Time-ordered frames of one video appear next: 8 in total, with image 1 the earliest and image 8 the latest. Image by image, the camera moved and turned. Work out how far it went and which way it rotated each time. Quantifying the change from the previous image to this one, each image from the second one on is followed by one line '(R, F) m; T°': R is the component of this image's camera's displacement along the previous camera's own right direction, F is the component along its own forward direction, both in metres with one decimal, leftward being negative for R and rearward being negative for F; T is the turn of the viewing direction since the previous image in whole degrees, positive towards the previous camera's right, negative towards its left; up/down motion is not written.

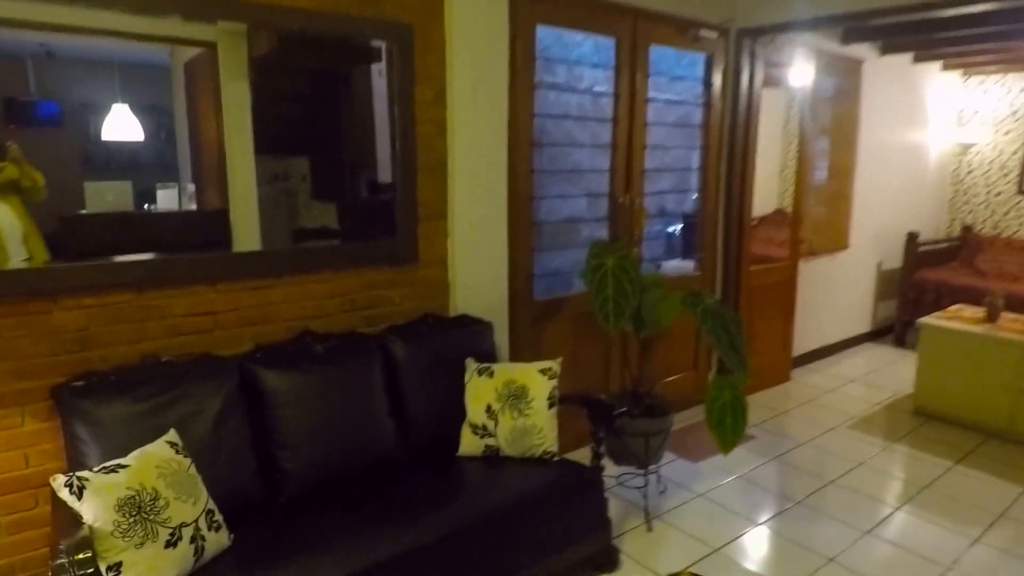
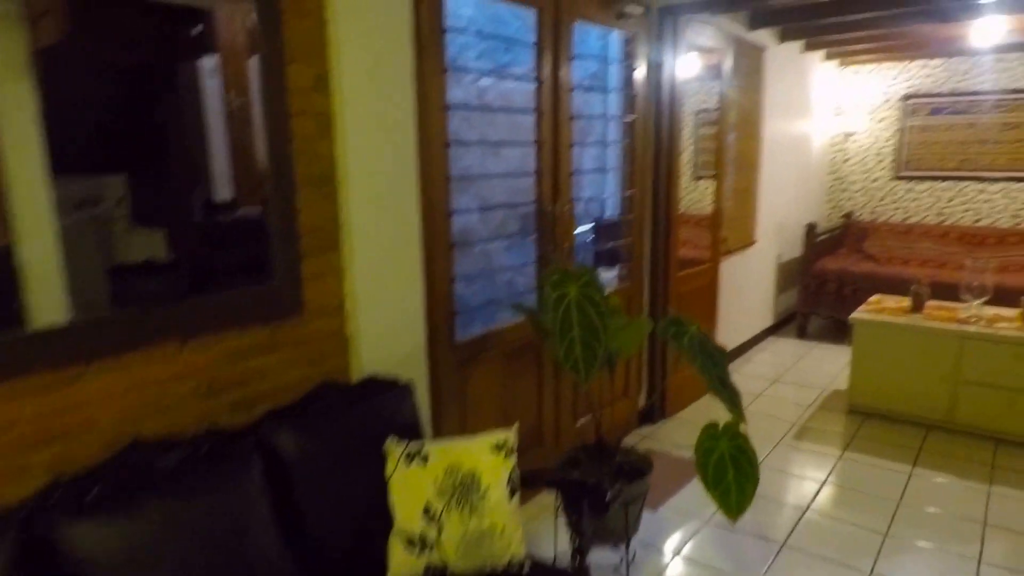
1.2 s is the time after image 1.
(-0.2, +0.7) m; +12°
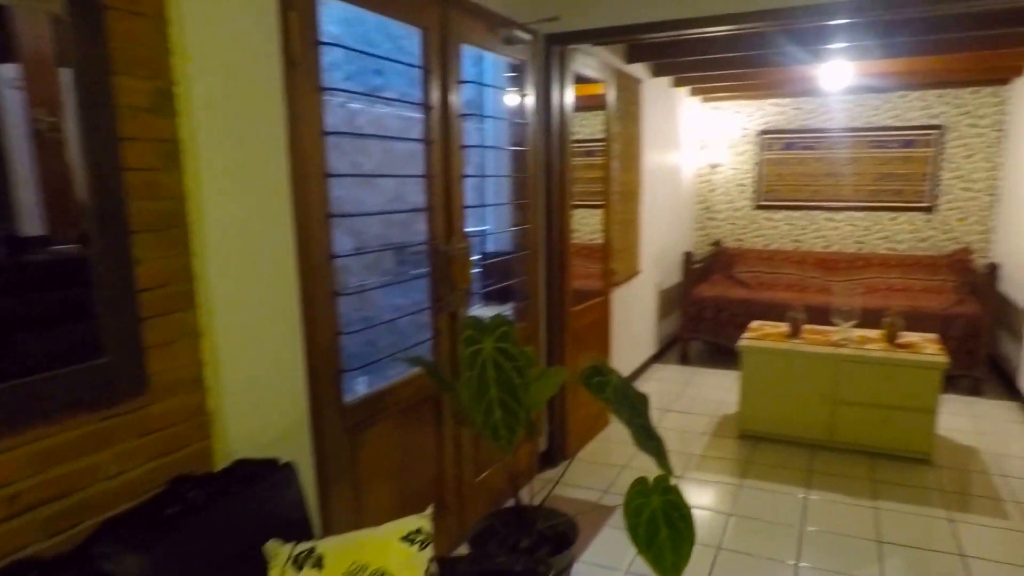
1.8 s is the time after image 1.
(-0.1, +0.3) m; +11°
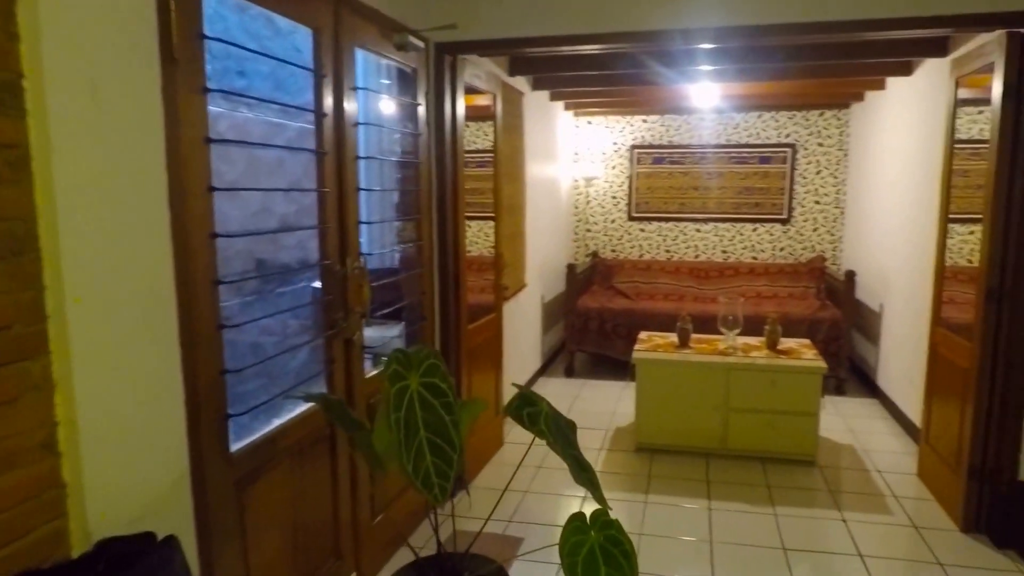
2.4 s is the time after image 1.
(-0.1, +0.2) m; +12°
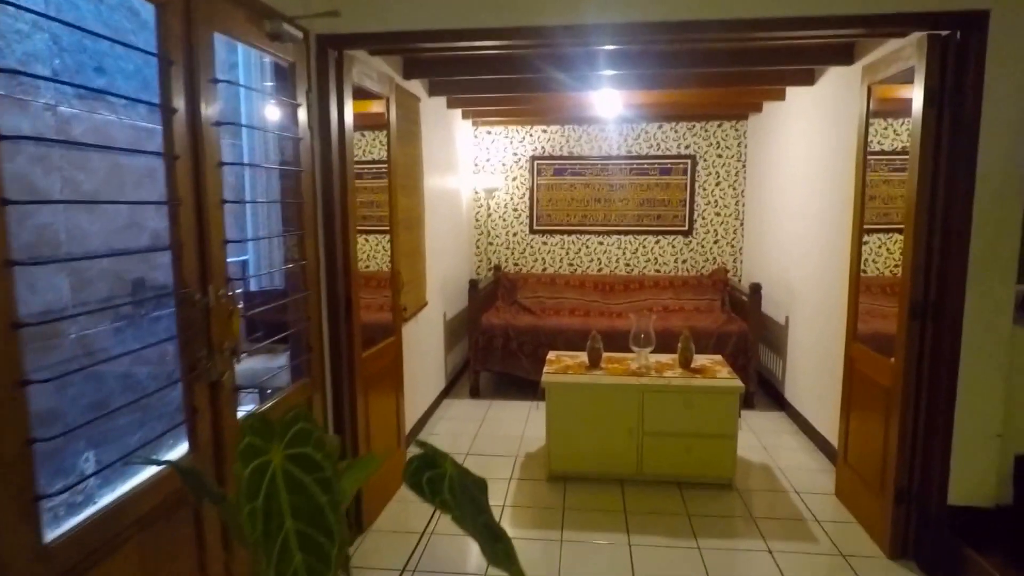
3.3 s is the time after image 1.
(0.0, +0.3) m; +9°
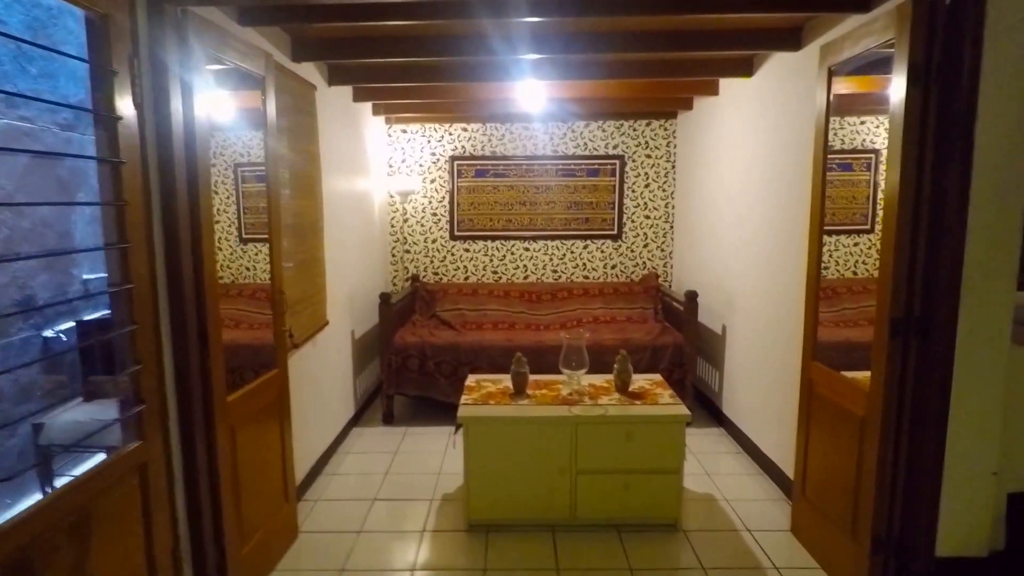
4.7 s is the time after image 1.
(+0.1, +0.5) m; +6°
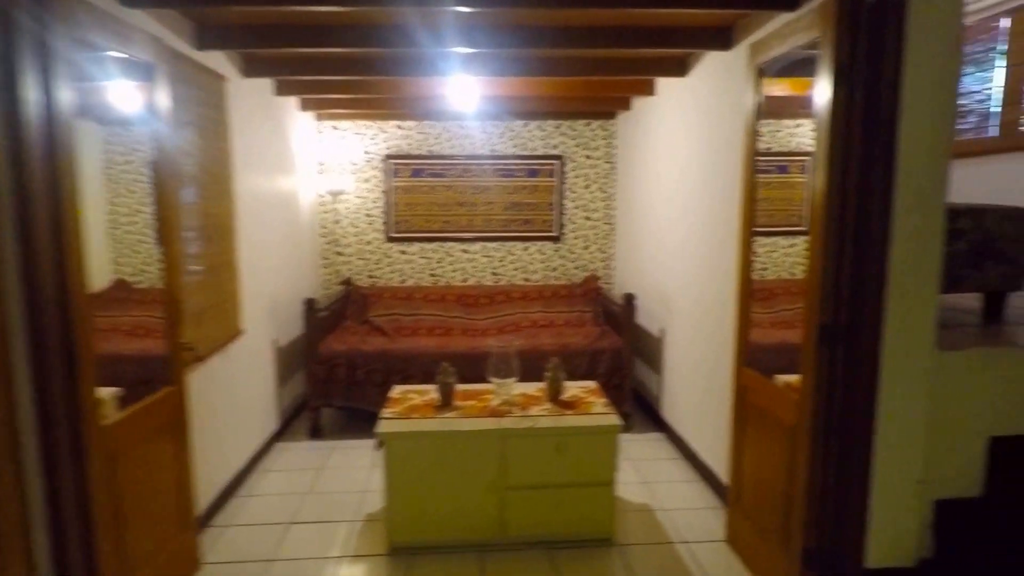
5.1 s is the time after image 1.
(+0.1, +0.1) m; +4°
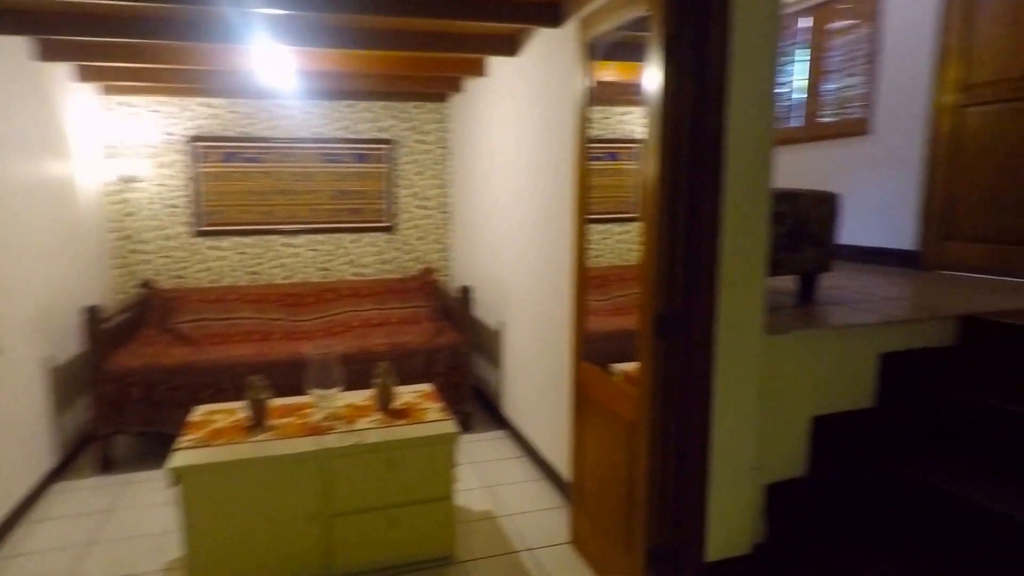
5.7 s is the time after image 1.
(+0.1, +0.2) m; +14°
